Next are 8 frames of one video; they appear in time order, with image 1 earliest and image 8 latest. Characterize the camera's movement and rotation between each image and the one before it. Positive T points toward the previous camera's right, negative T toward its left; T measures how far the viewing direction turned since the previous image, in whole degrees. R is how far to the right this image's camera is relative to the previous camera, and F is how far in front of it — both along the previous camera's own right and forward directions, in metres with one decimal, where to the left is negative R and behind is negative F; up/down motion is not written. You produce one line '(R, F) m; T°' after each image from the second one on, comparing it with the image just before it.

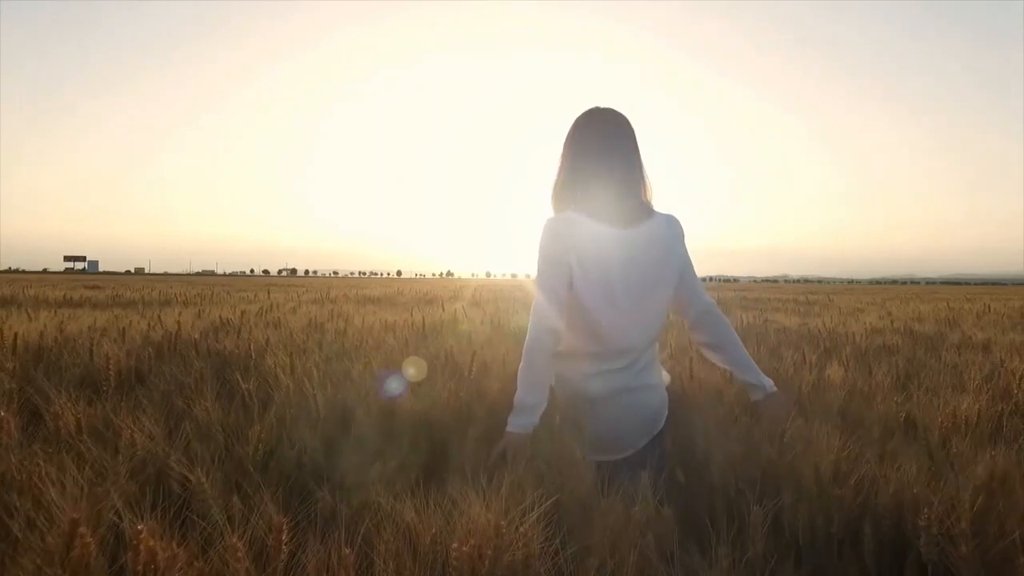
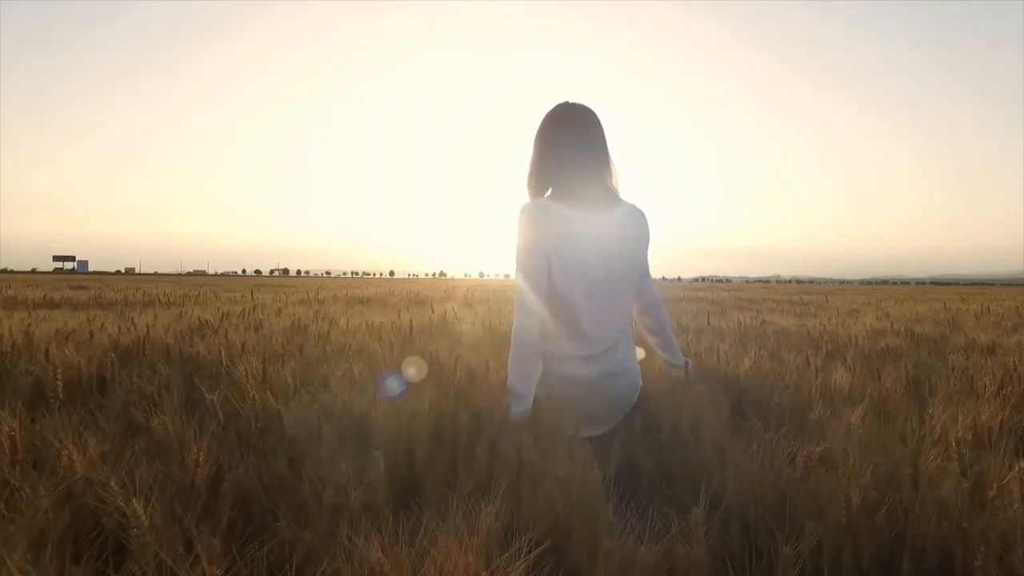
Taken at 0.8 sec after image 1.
(0.0, +0.2) m; +1°
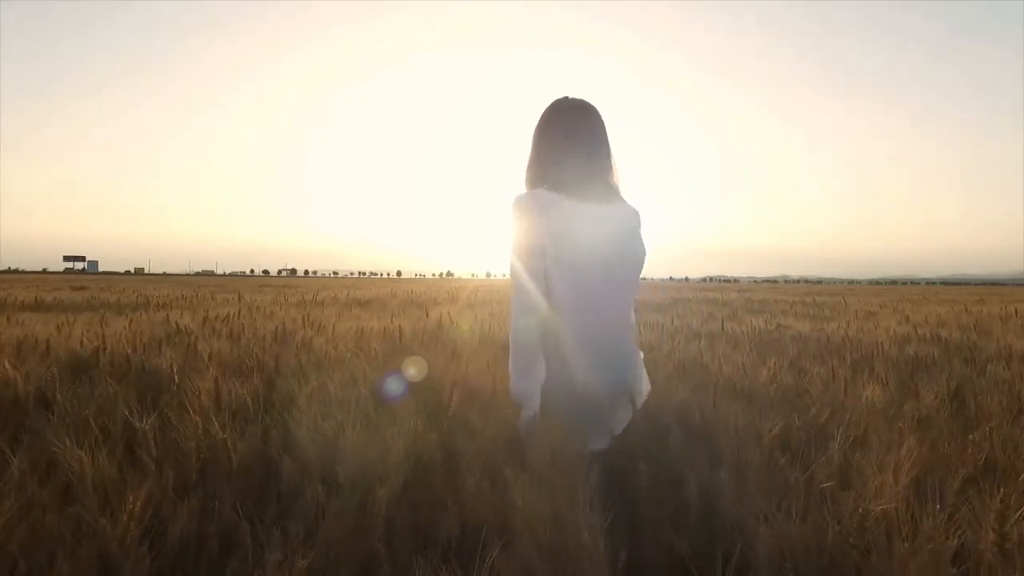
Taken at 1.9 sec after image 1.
(+0.1, +0.4) m; -1°
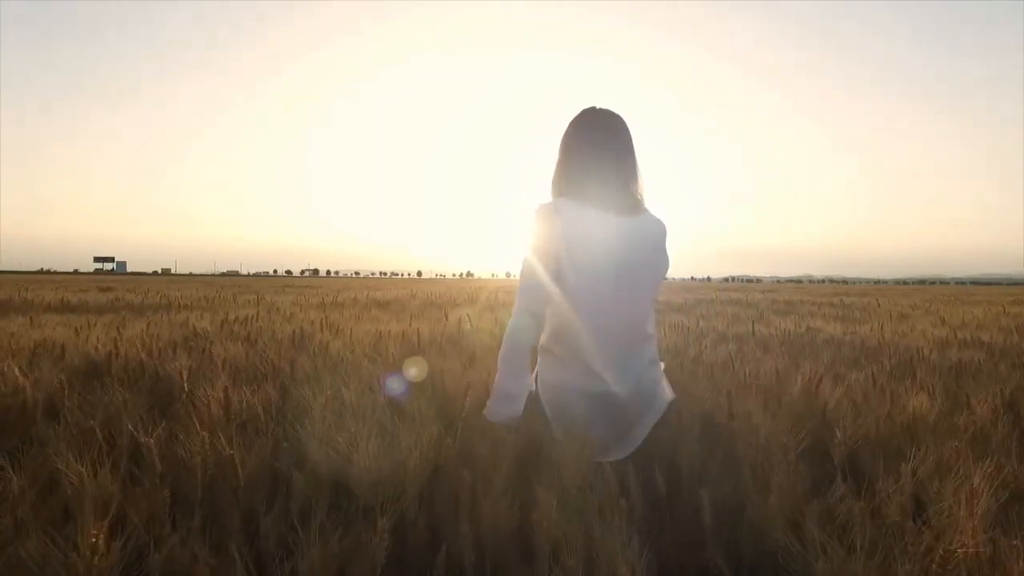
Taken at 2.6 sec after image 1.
(0.0, +0.1) m; -2°
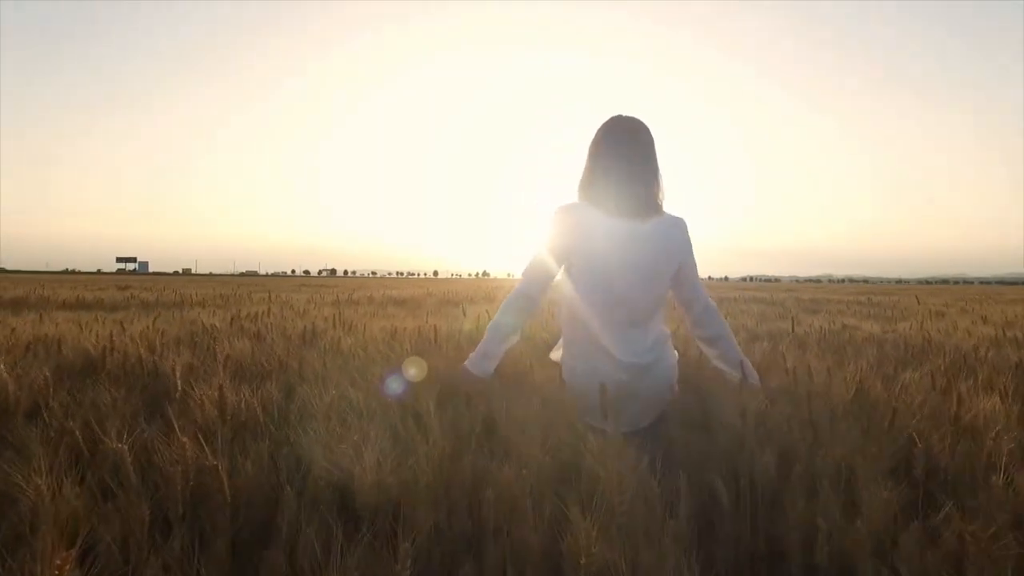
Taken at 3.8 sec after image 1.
(0.0, +0.3) m; -1°
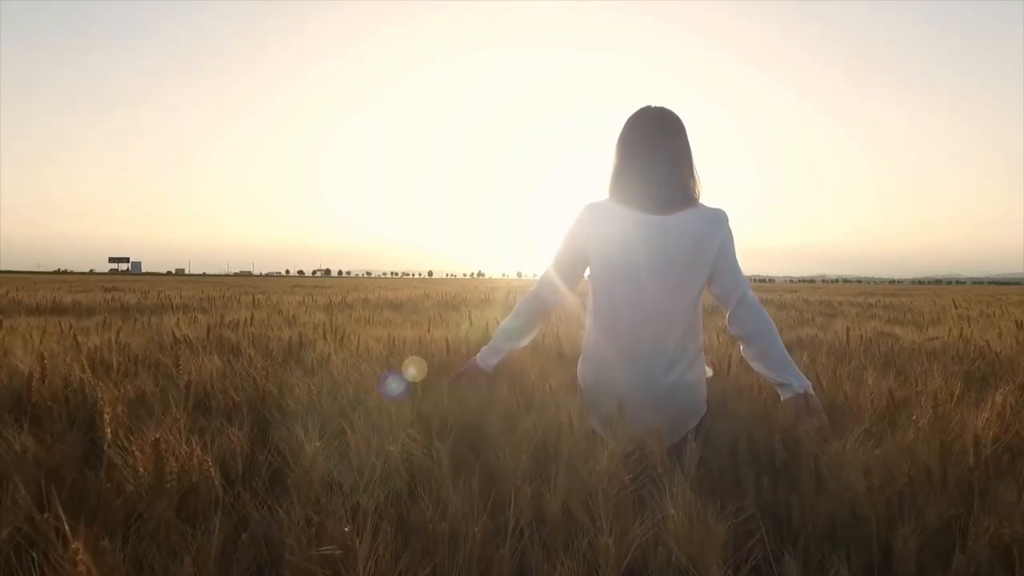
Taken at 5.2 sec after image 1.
(-0.1, +0.6) m; 0°
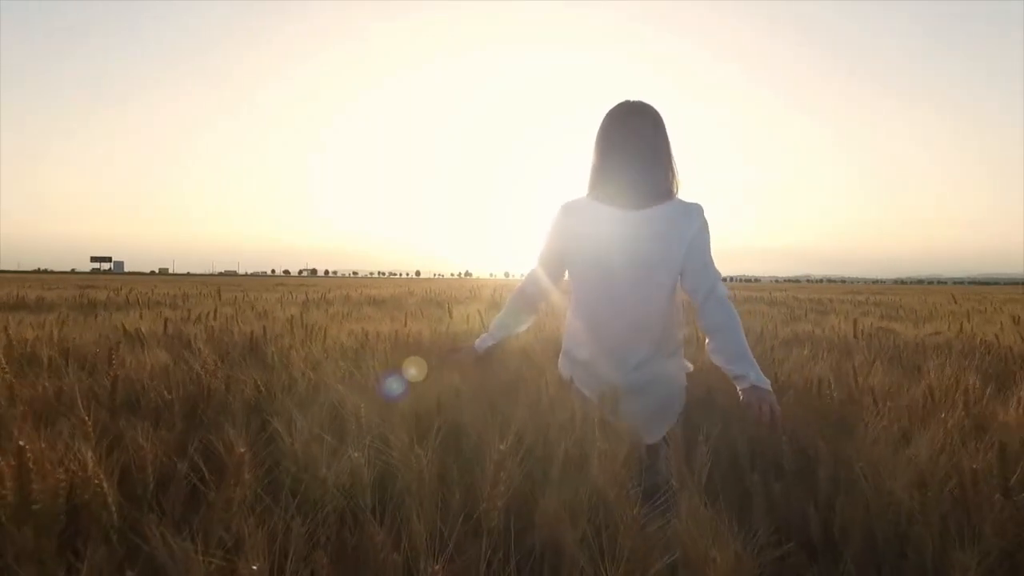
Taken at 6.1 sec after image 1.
(0.0, +0.3) m; +1°
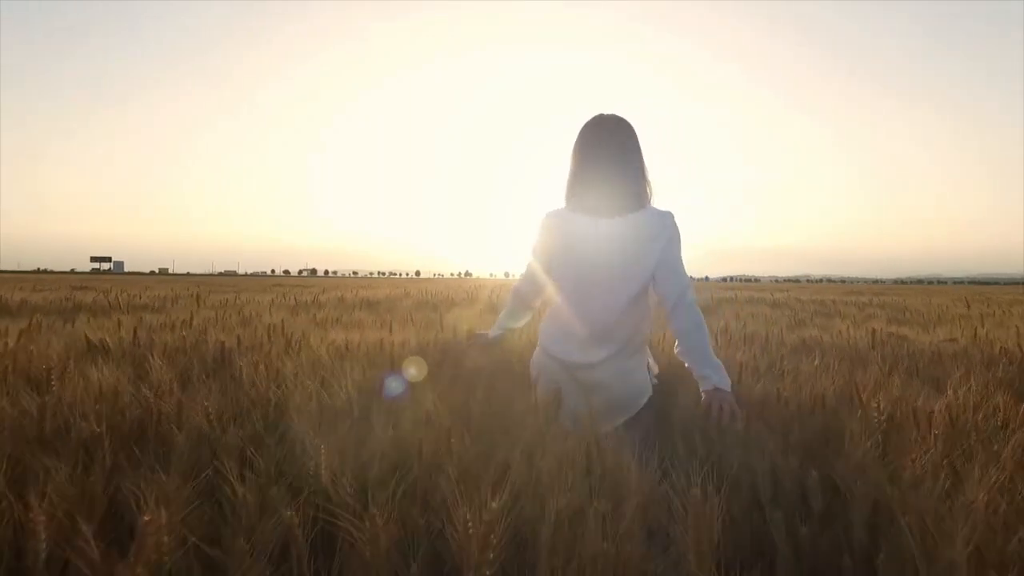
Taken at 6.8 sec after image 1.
(+0.1, +0.3) m; 0°
